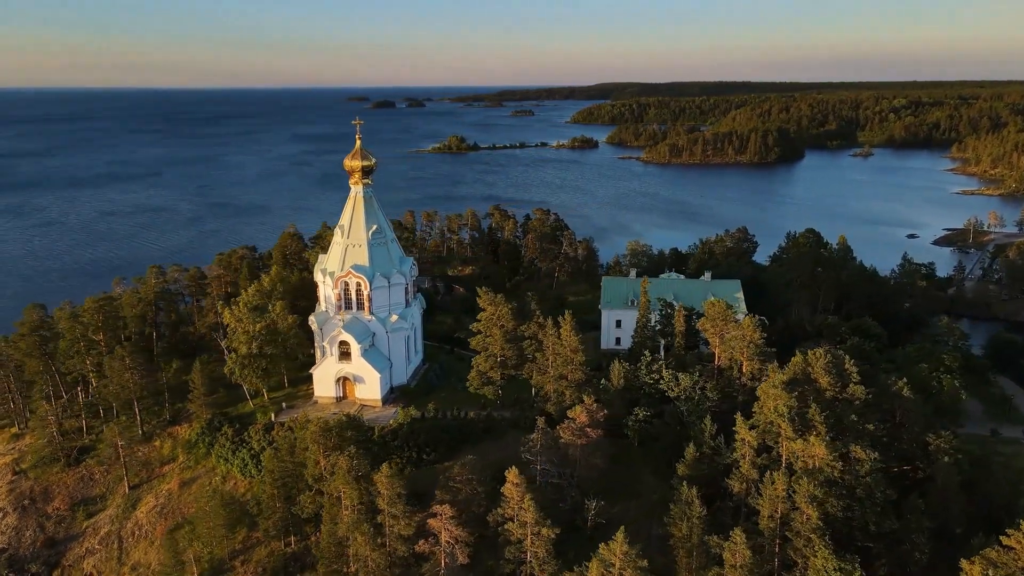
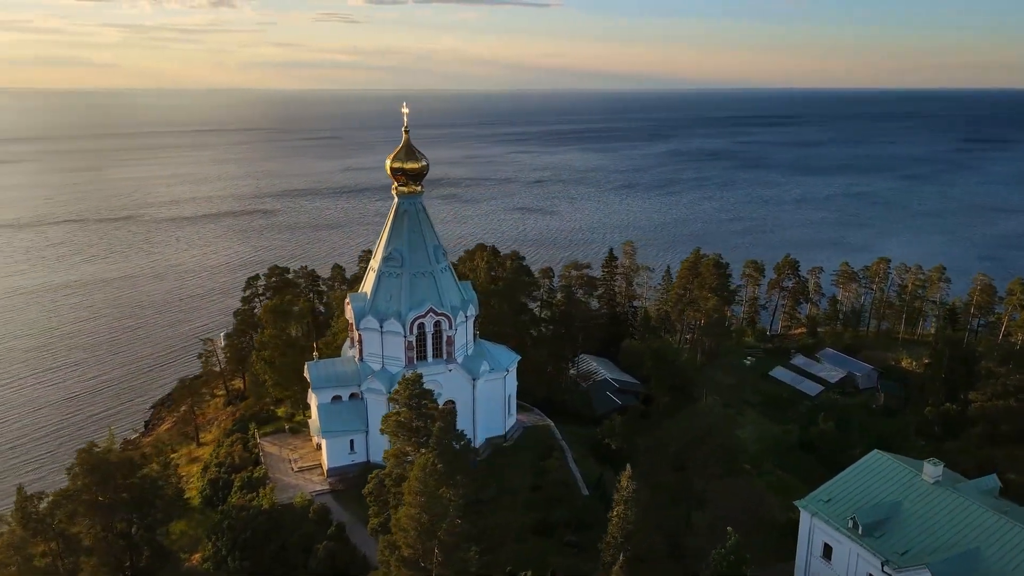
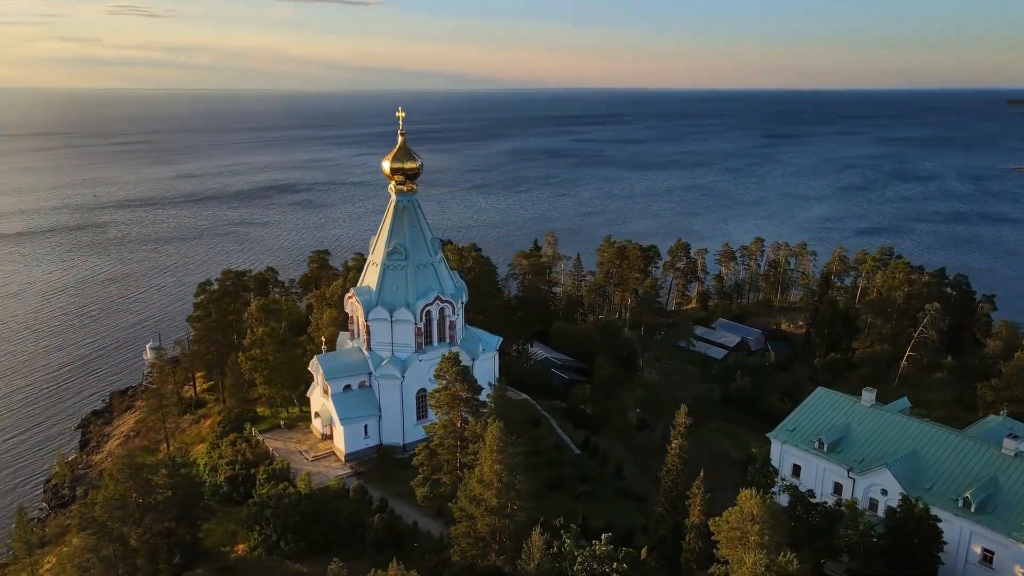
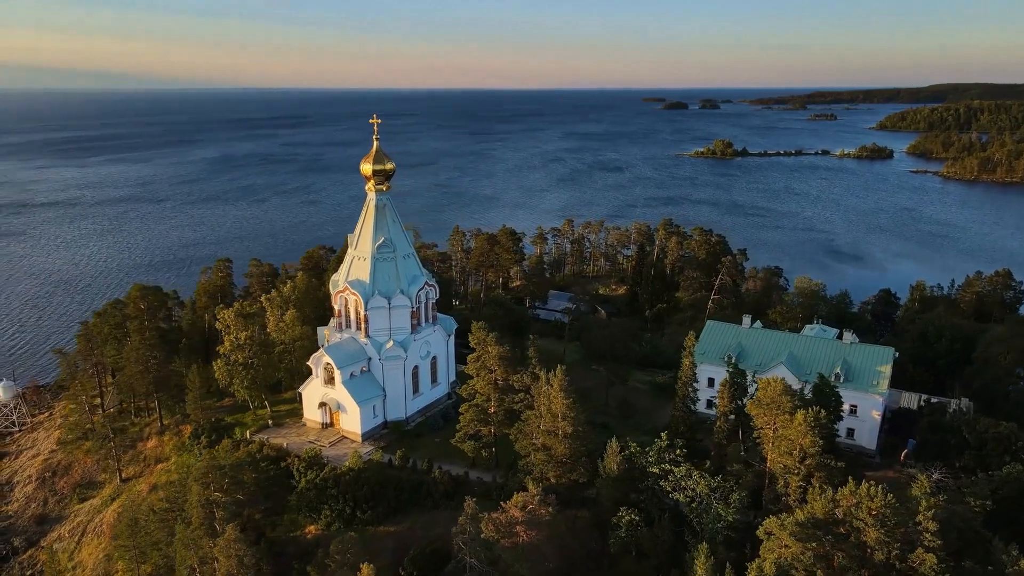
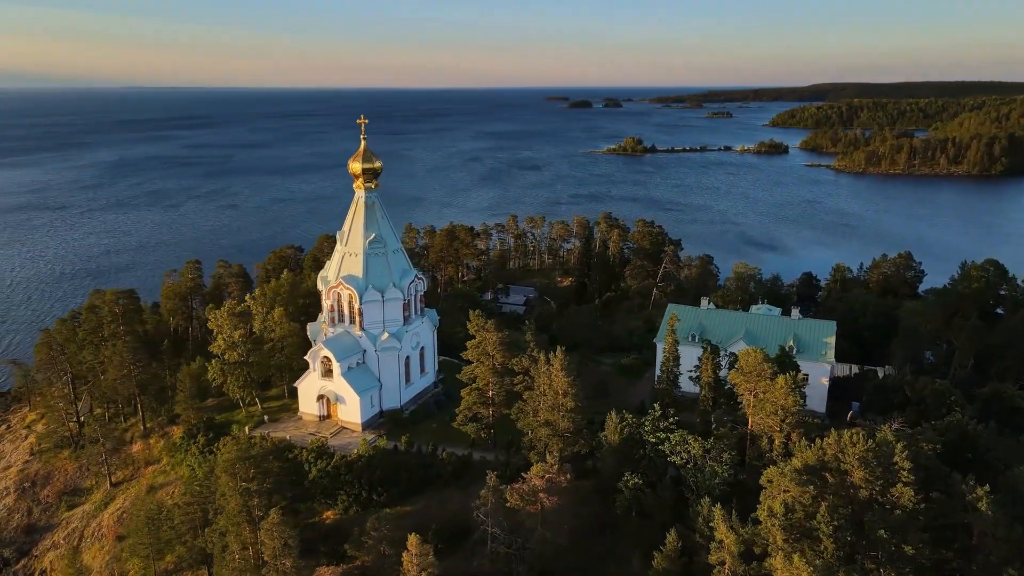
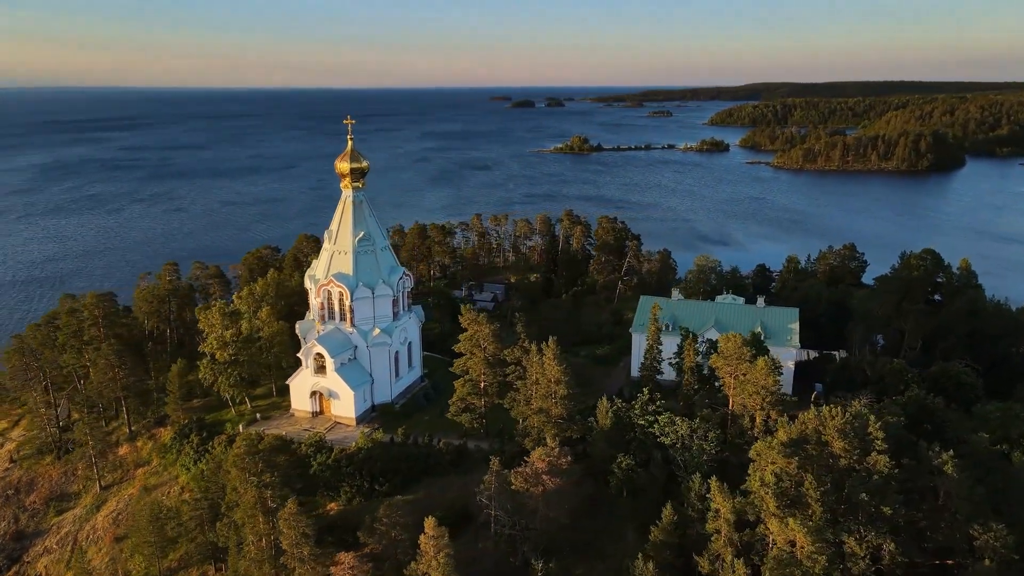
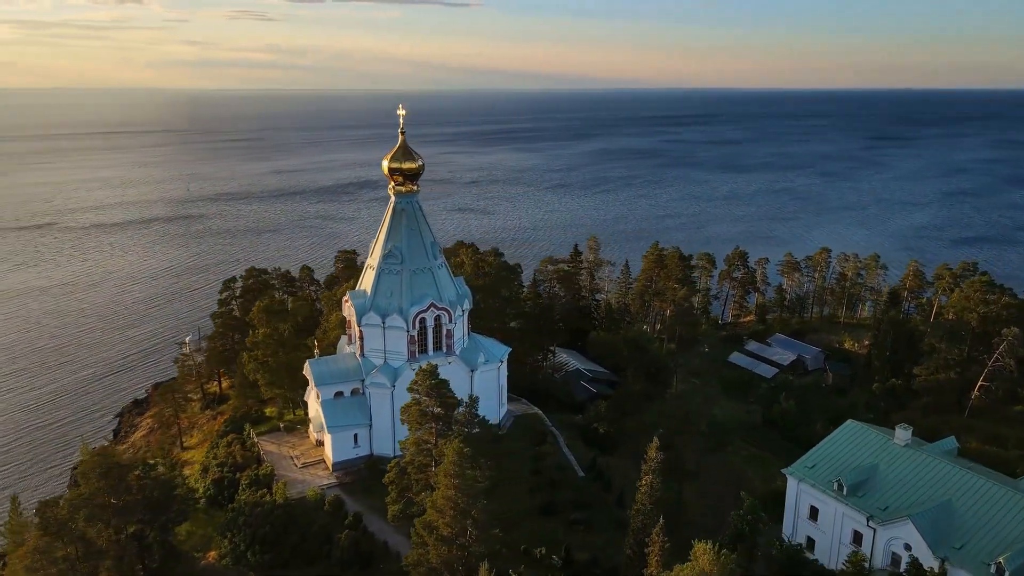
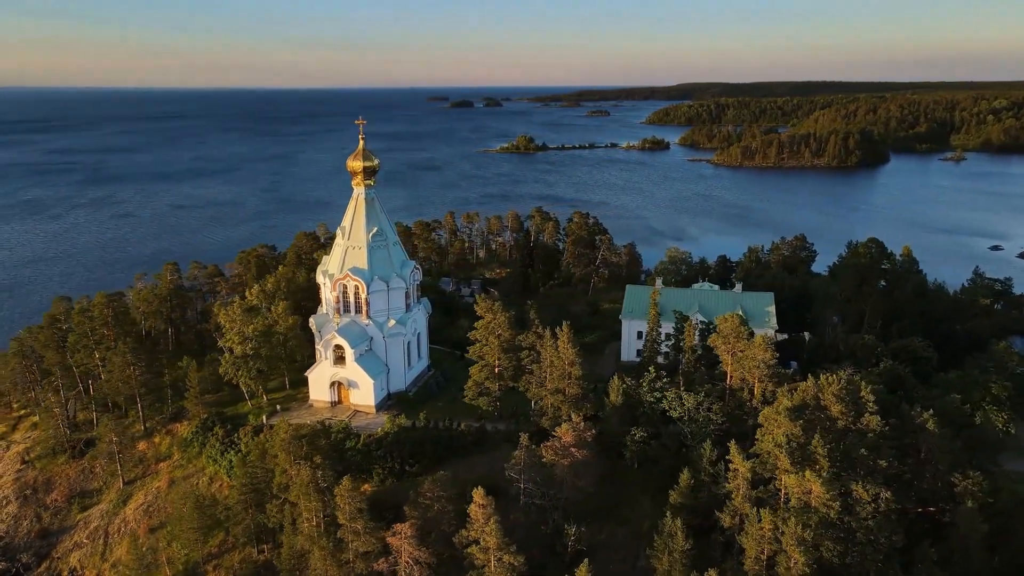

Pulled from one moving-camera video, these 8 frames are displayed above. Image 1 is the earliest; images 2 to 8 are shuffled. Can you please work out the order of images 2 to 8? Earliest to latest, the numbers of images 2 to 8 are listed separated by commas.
8, 6, 5, 4, 3, 7, 2
